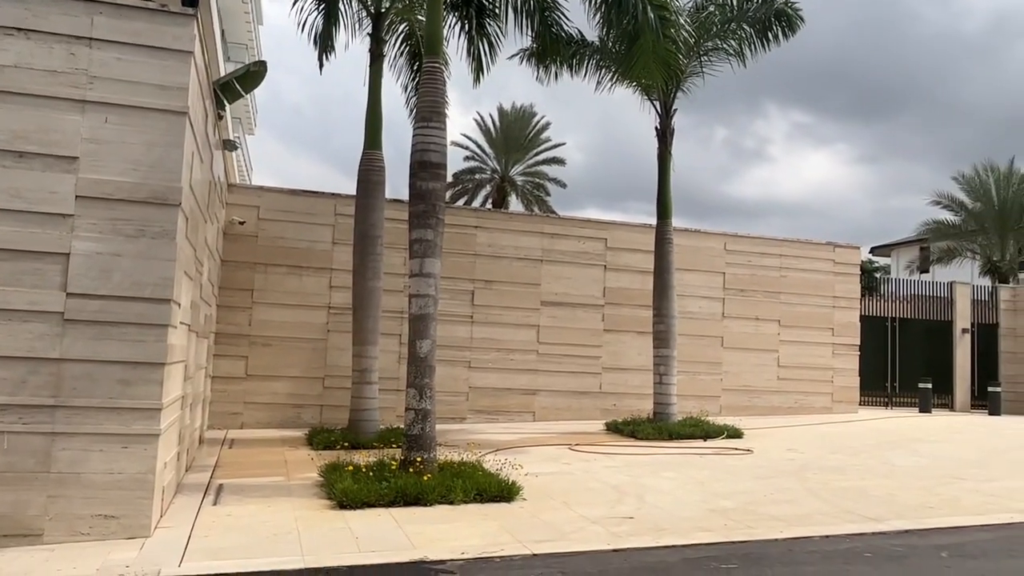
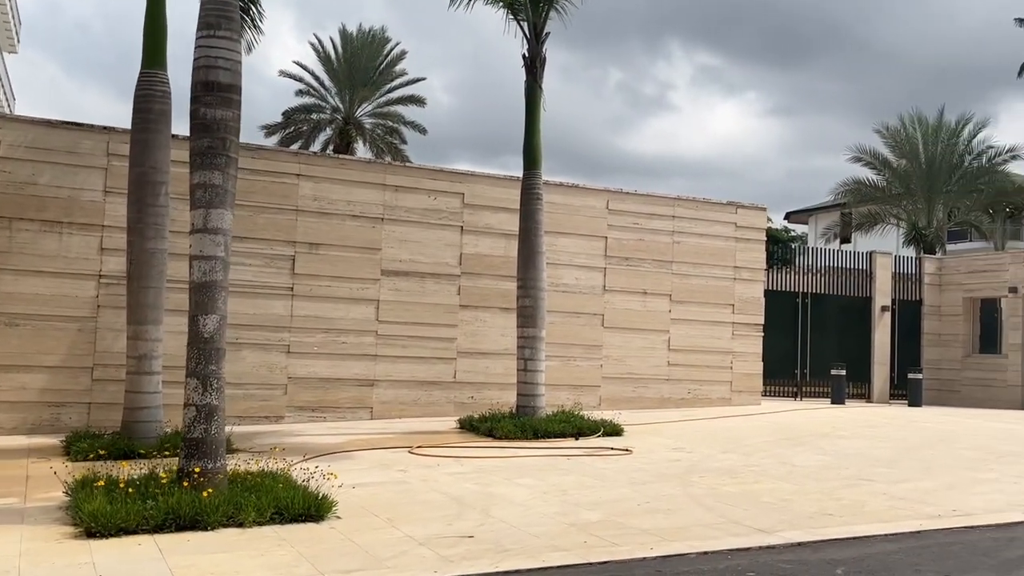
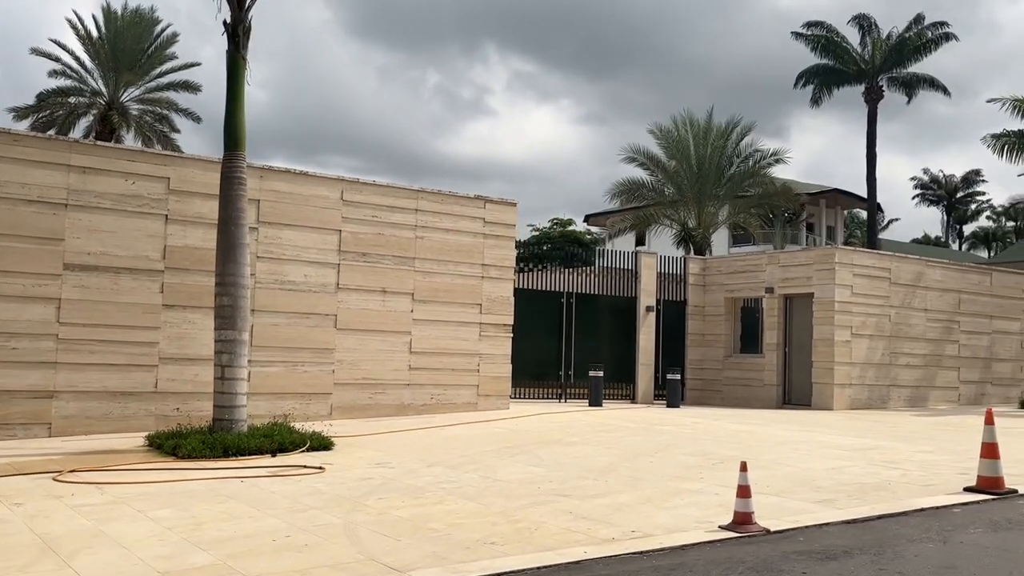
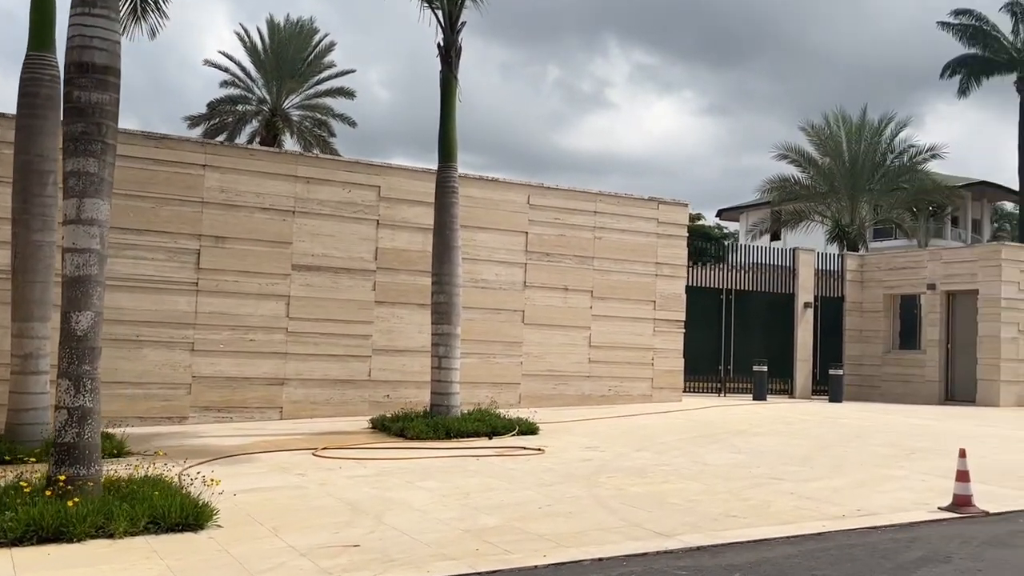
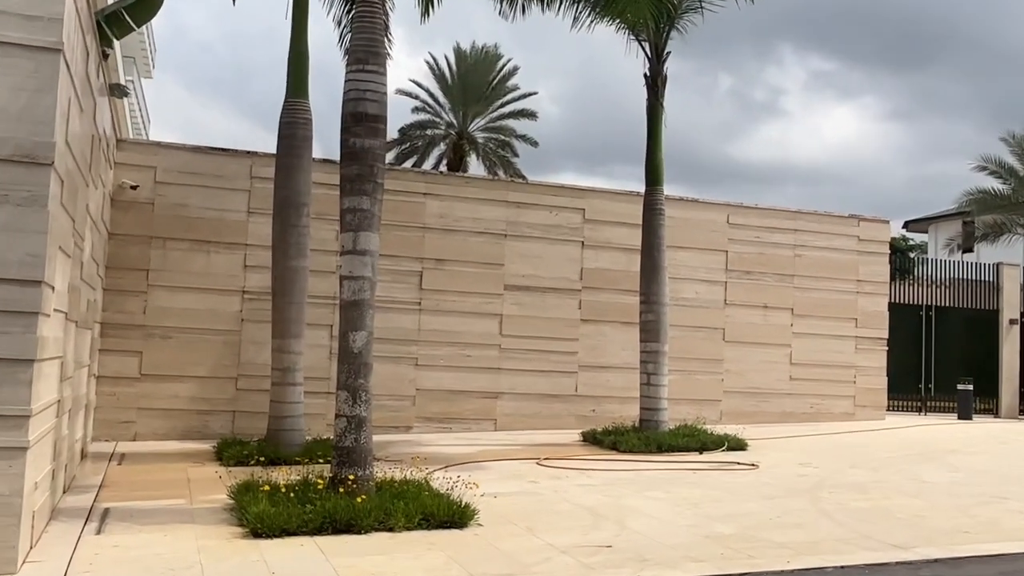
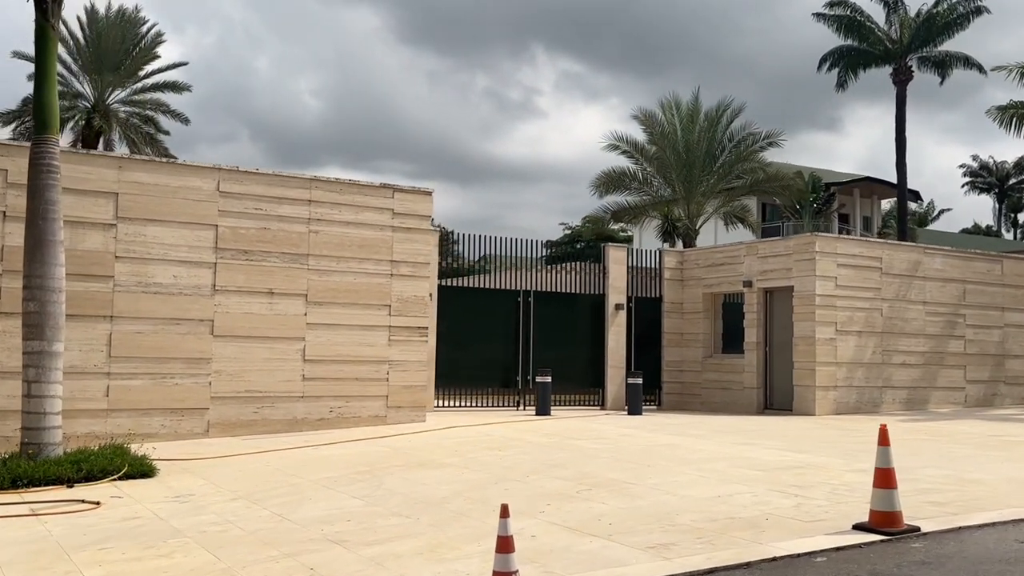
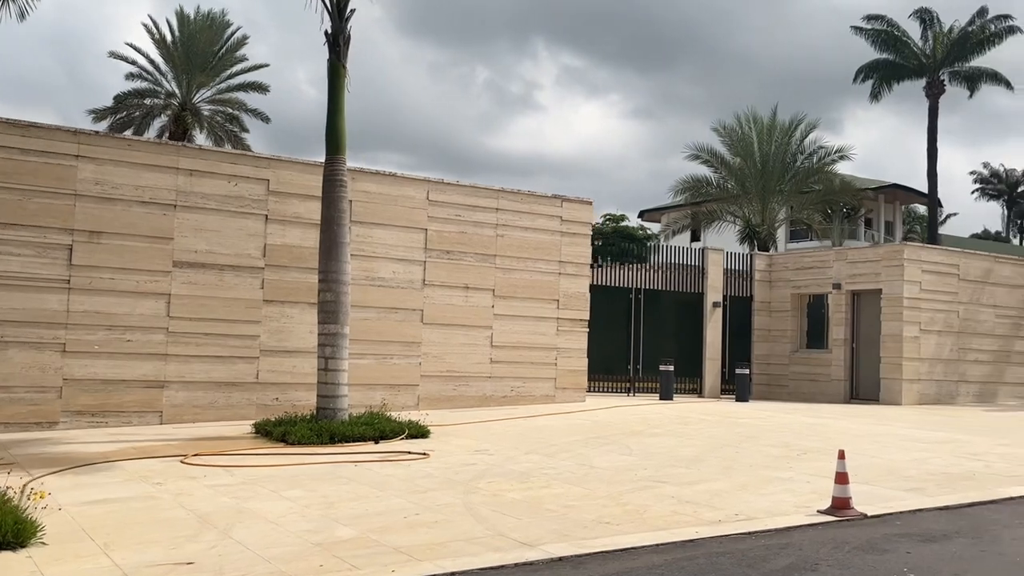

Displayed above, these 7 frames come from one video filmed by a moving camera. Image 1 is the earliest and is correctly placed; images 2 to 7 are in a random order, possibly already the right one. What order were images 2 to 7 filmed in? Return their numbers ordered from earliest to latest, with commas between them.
5, 2, 4, 7, 3, 6
